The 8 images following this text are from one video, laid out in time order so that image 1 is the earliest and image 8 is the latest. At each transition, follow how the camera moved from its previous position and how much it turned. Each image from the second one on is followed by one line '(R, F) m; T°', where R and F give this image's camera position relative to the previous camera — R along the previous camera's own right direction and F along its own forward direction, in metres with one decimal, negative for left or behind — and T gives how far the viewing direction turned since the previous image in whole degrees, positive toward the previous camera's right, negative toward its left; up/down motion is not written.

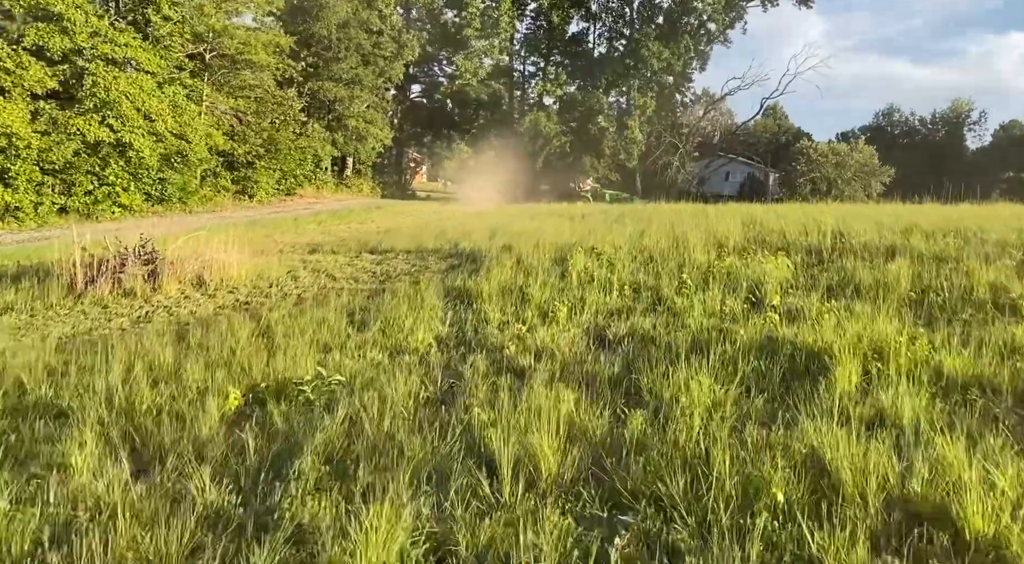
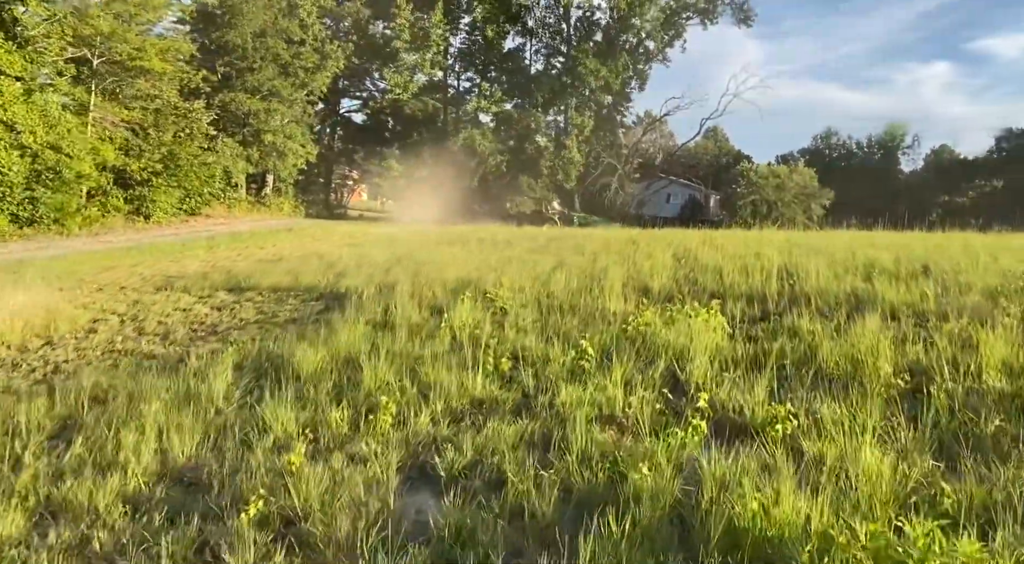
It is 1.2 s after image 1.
(+0.6, +1.5) m; +4°
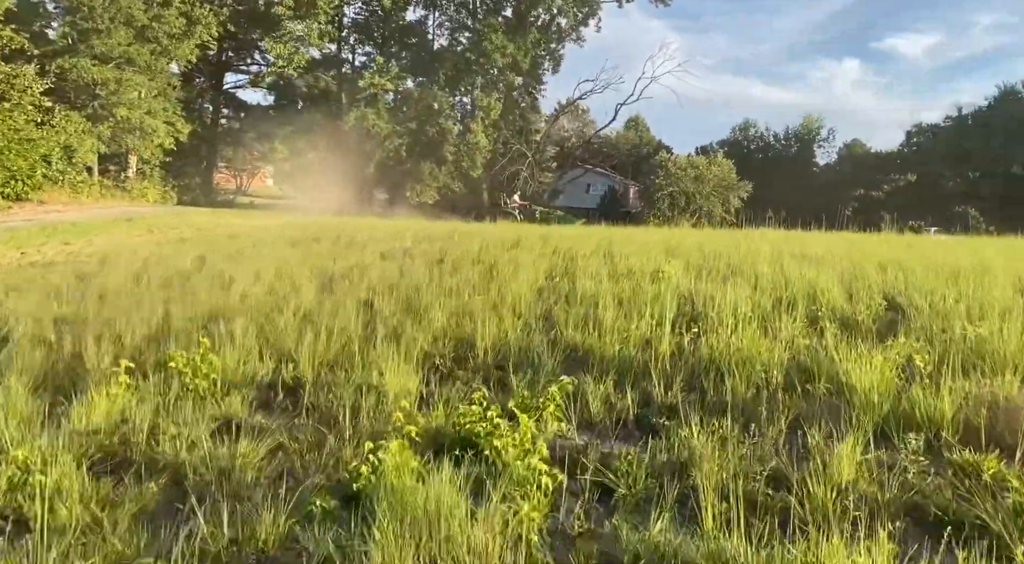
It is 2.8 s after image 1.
(+0.9, +2.3) m; +5°
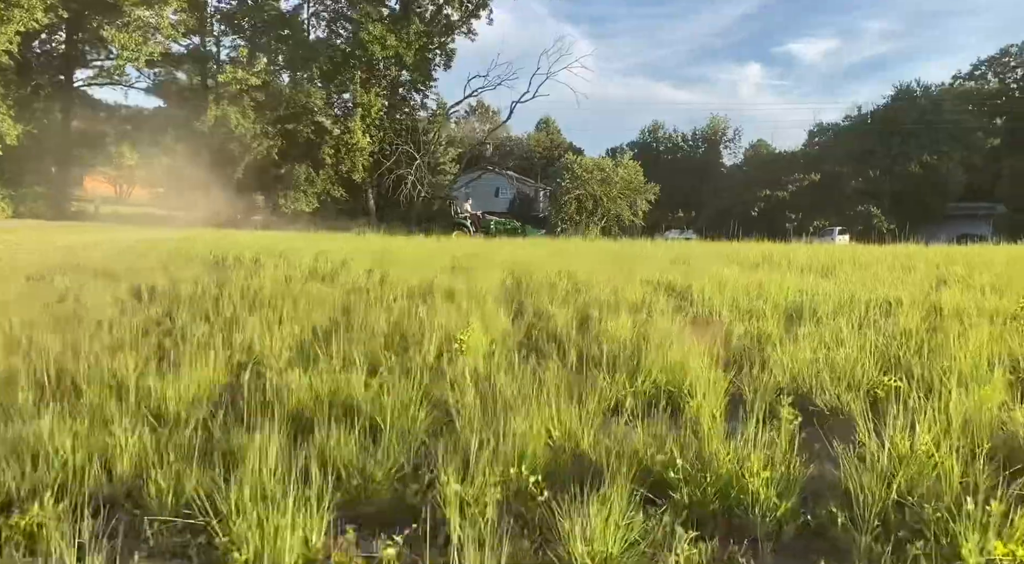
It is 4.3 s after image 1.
(+1.0, +2.2) m; +6°
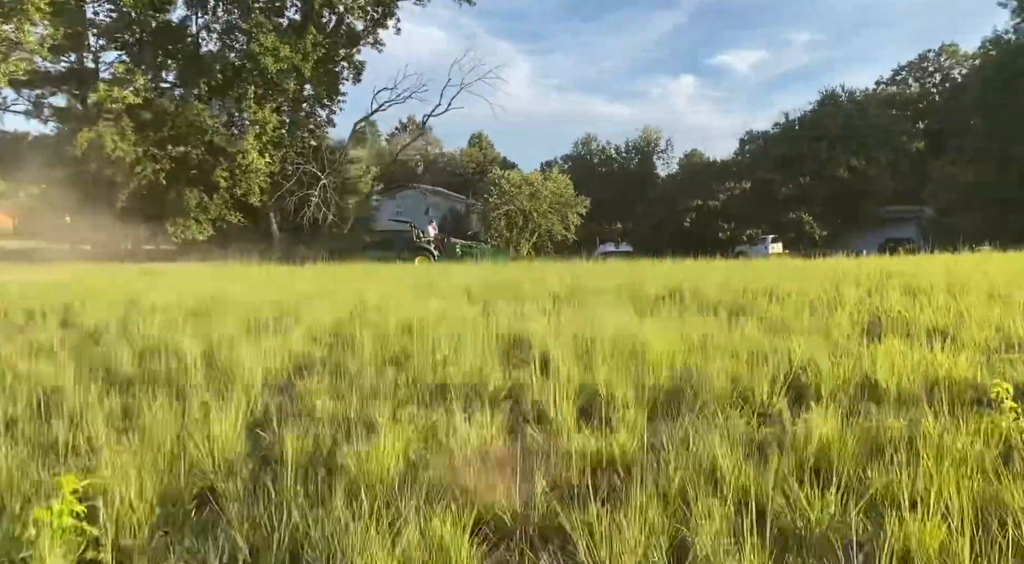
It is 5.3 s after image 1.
(+0.9, +1.6) m; +4°
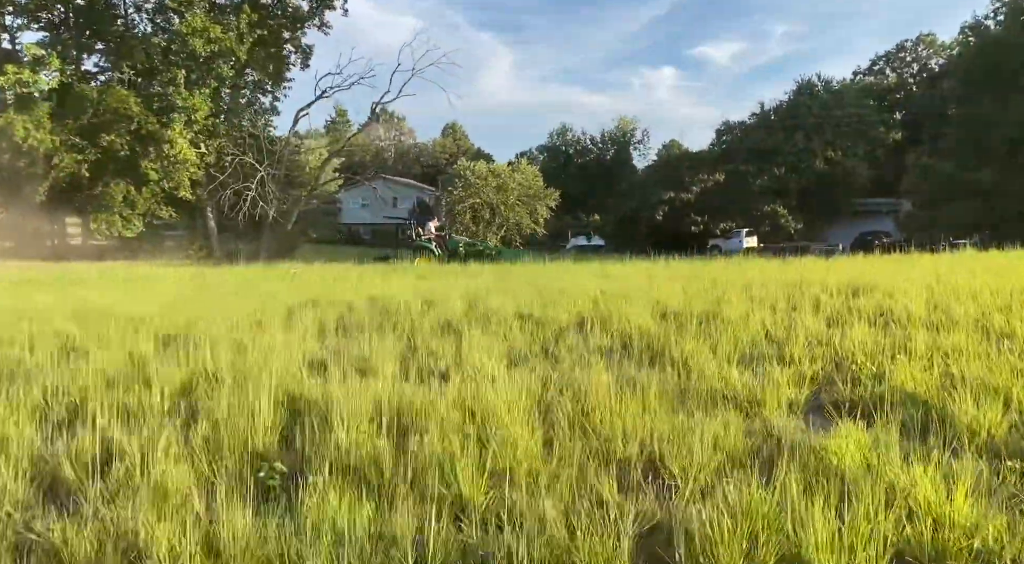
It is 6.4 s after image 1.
(+0.8, +1.5) m; +1°
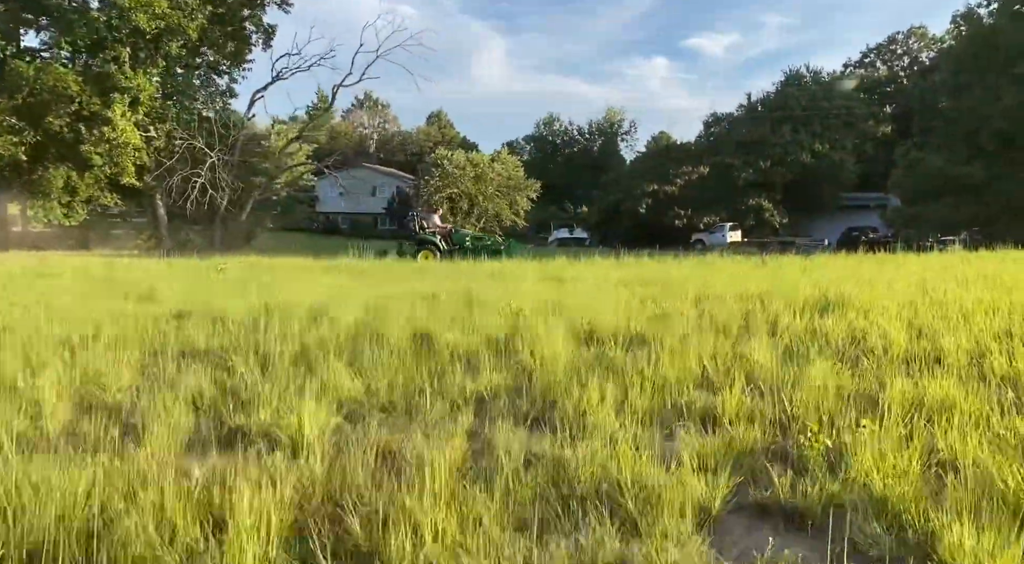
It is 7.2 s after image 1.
(+0.6, +1.2) m; +1°
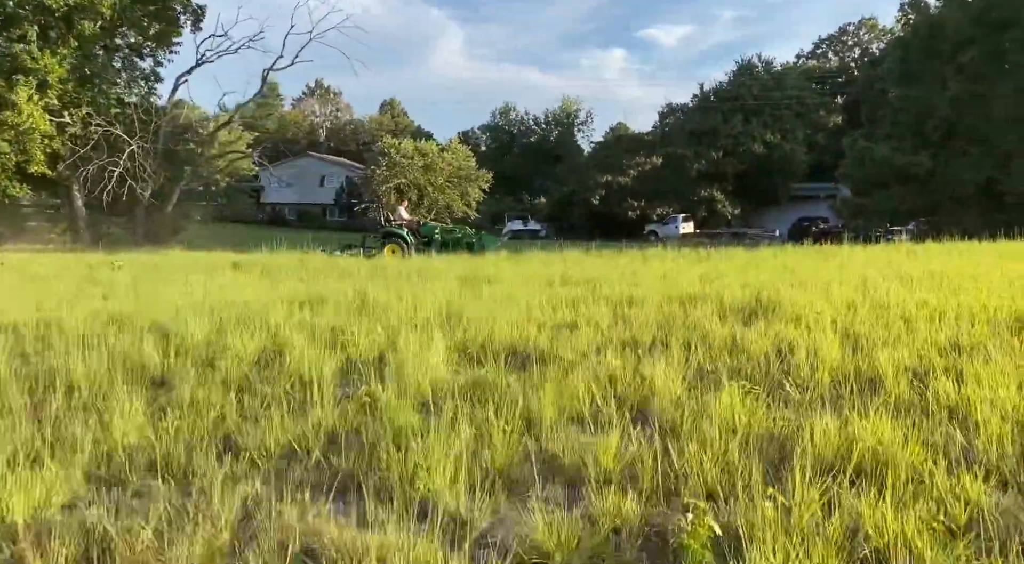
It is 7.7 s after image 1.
(+0.5, +0.8) m; +3°
